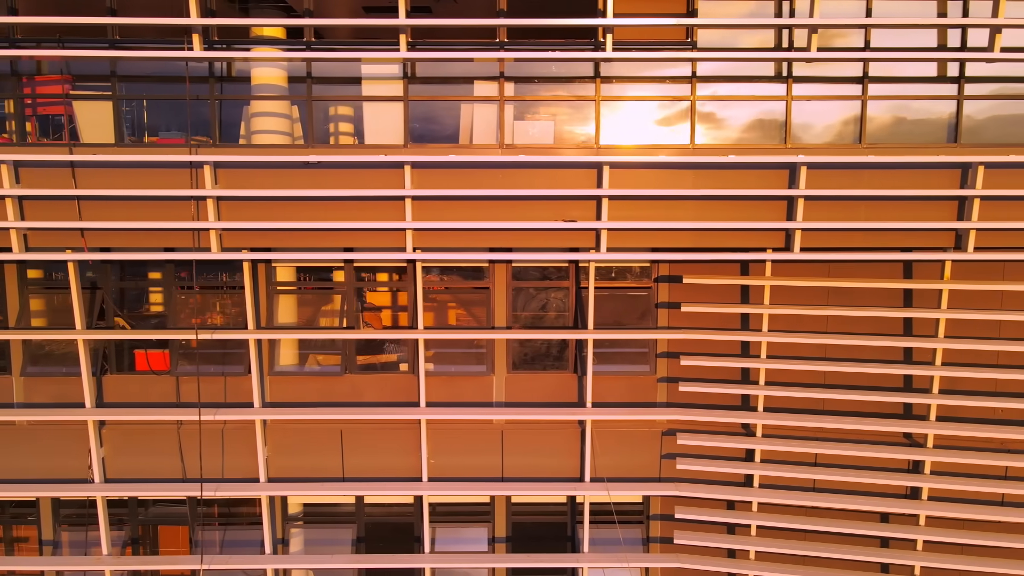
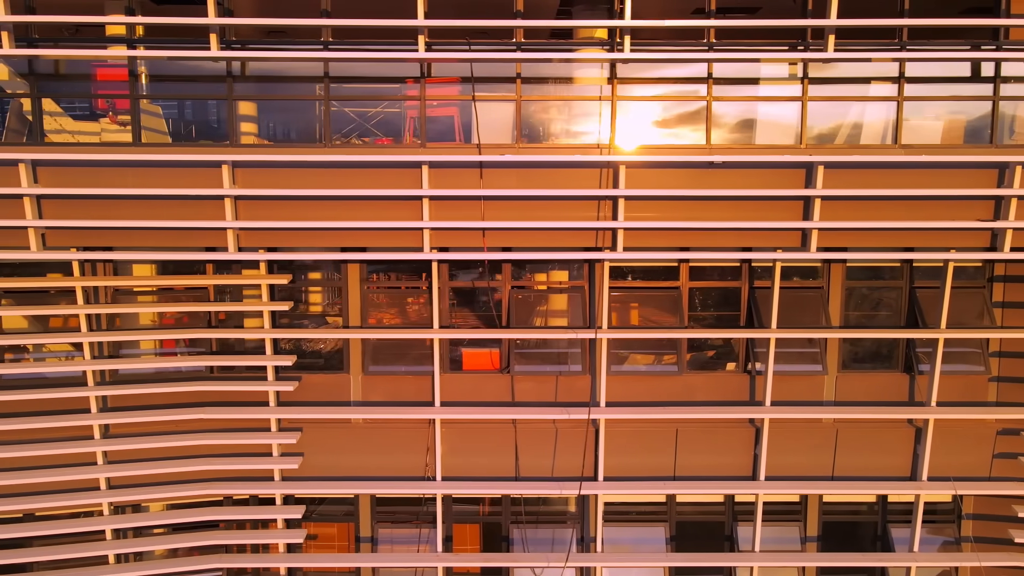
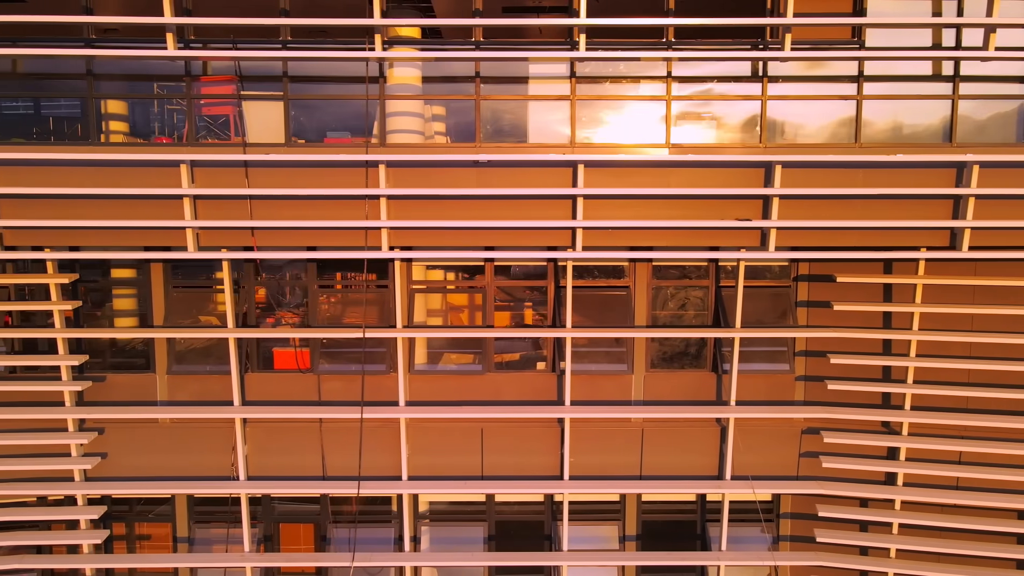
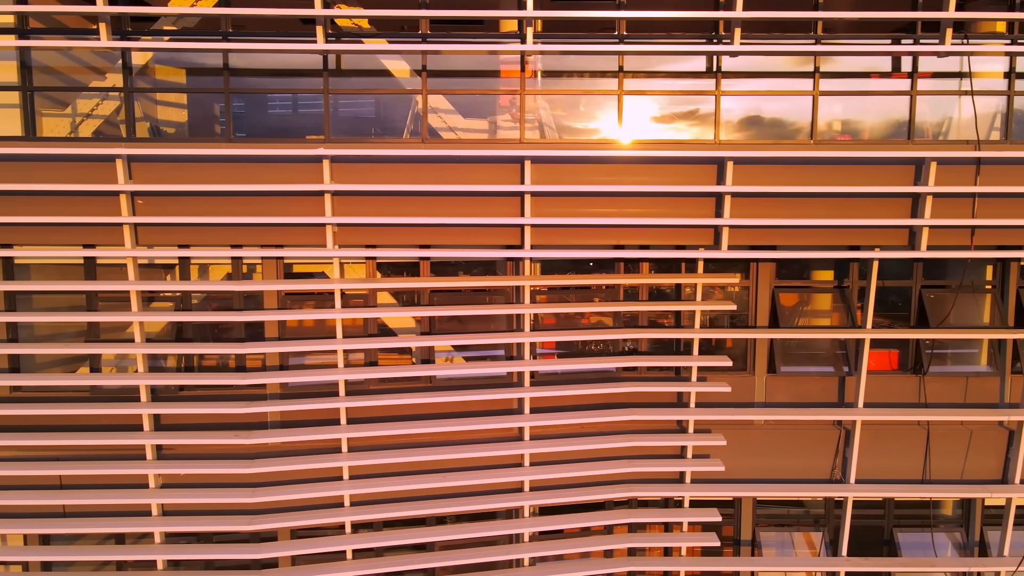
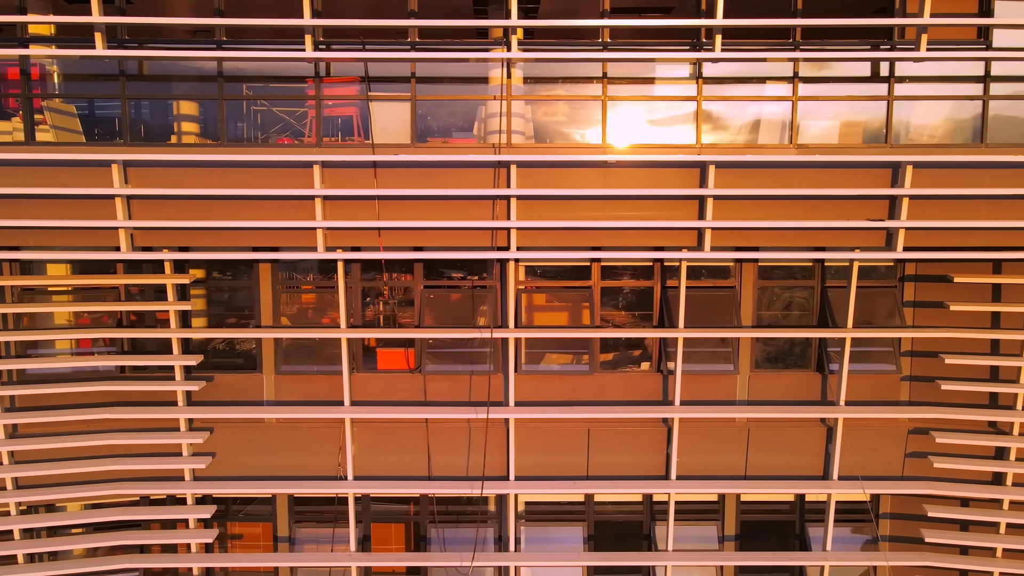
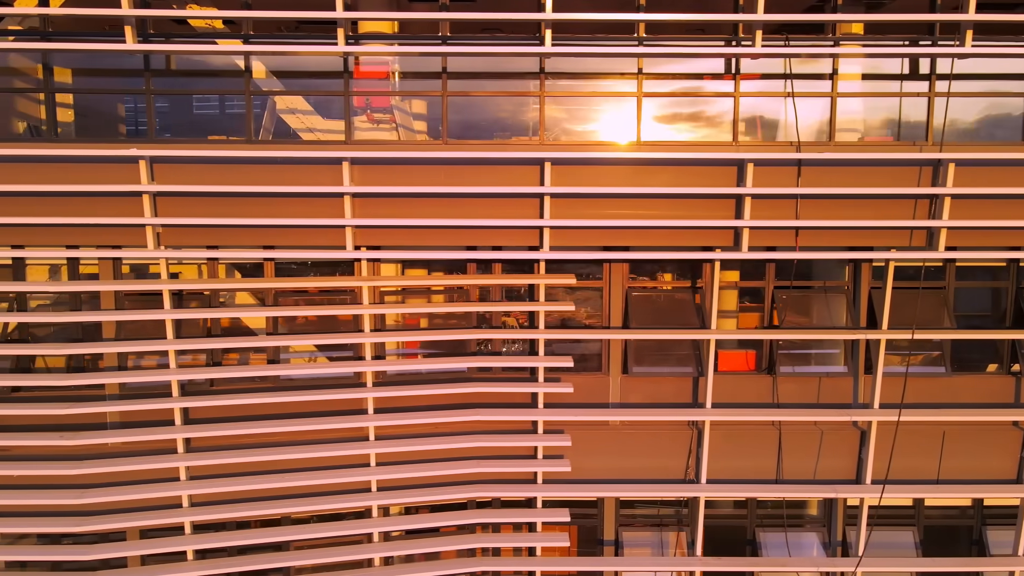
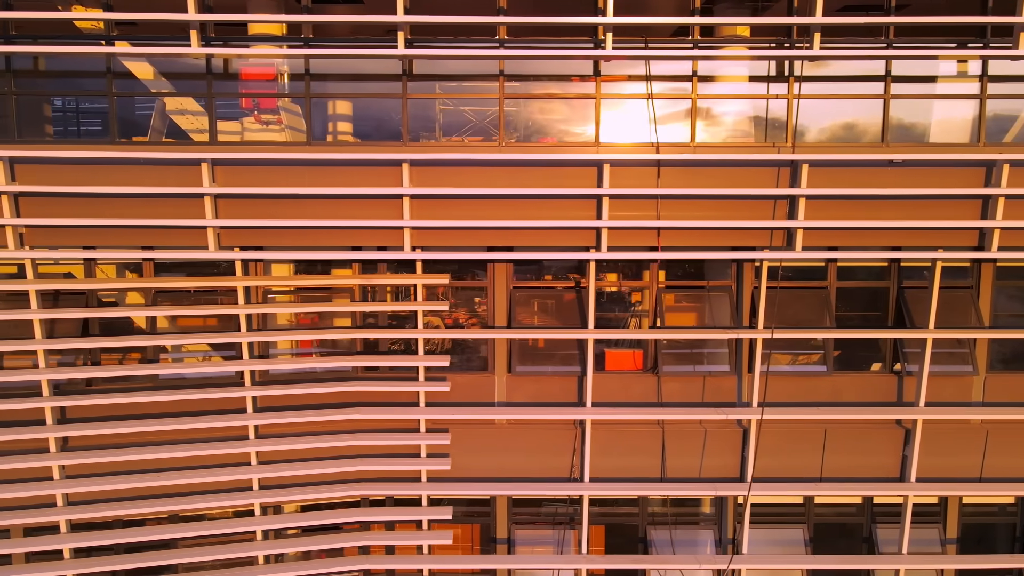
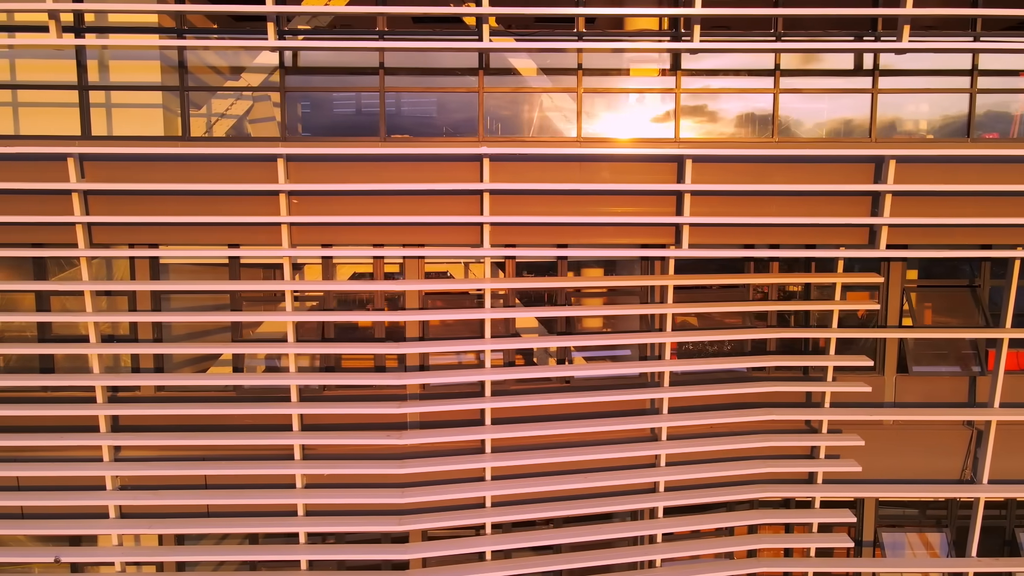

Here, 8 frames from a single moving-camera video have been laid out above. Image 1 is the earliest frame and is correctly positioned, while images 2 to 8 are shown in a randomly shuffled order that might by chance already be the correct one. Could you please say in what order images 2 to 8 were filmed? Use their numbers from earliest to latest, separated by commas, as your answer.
3, 5, 2, 7, 6, 4, 8
